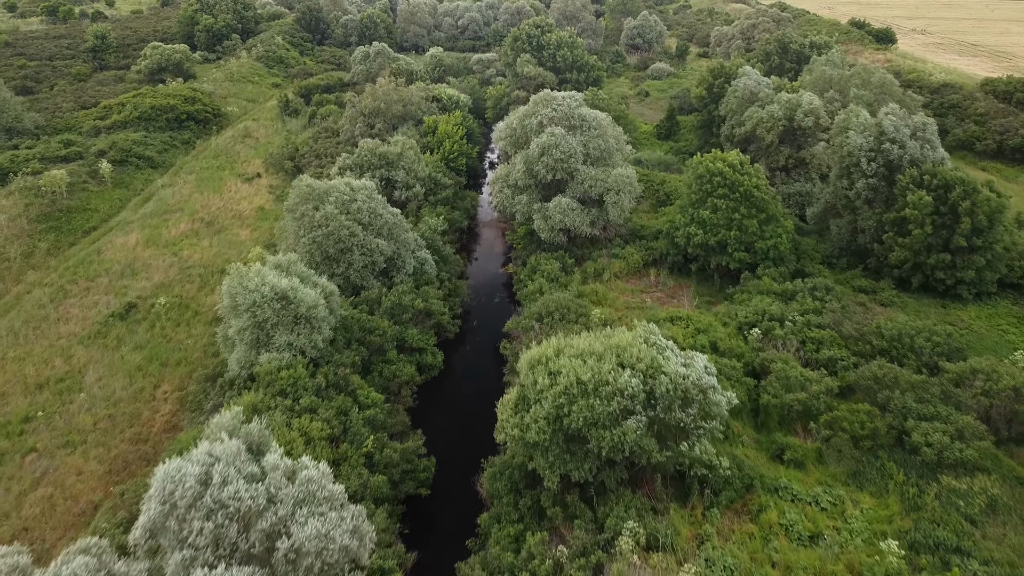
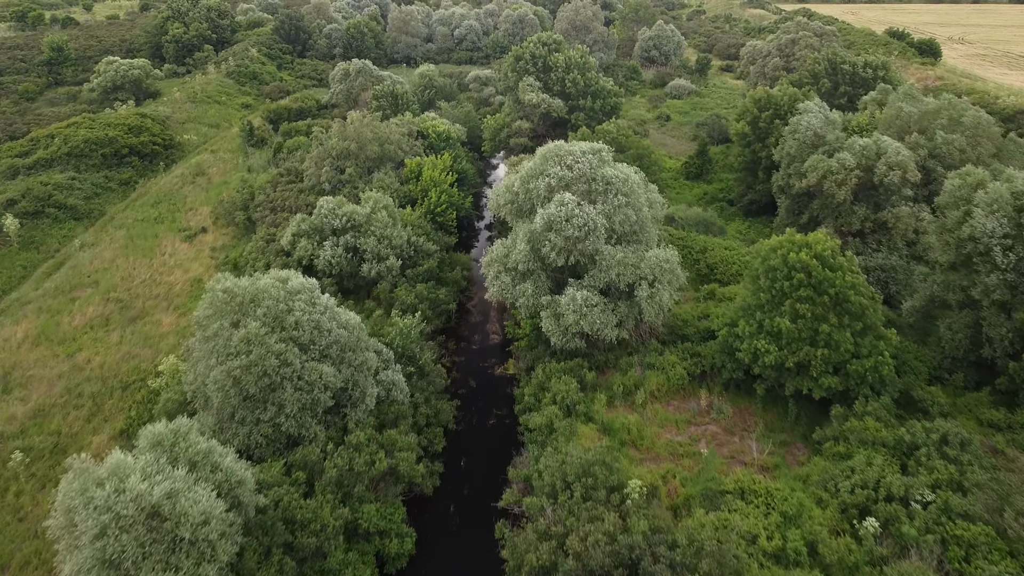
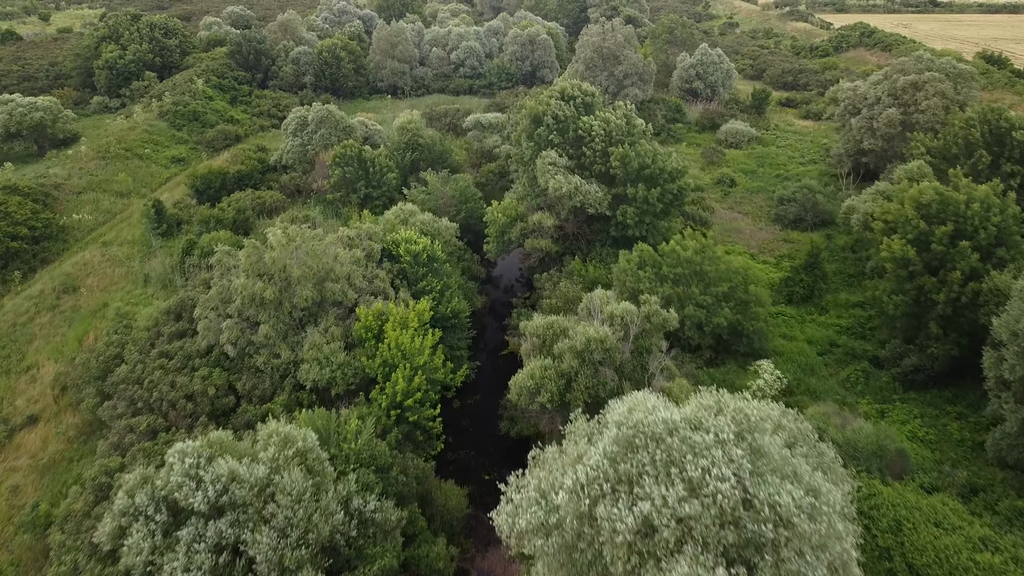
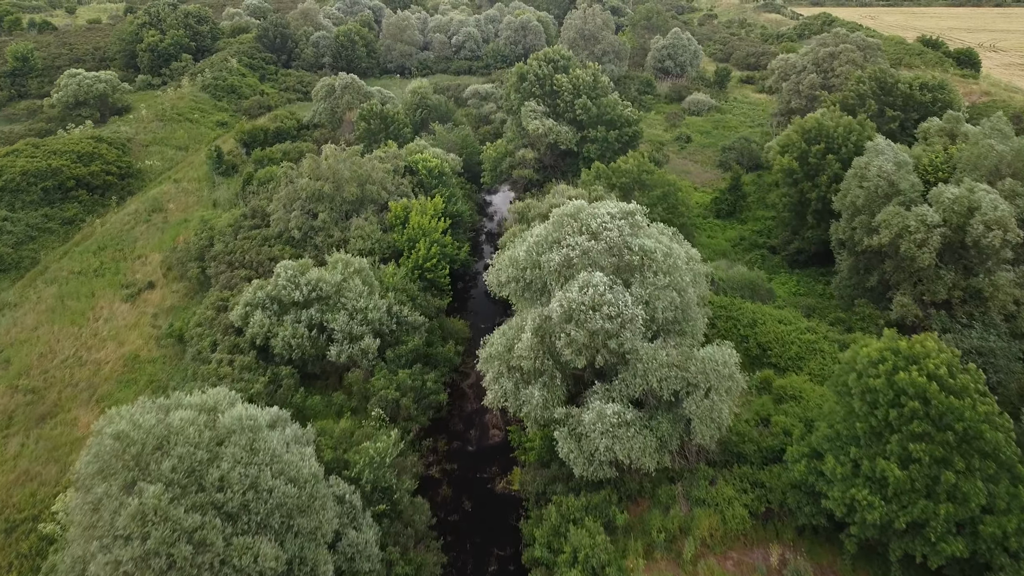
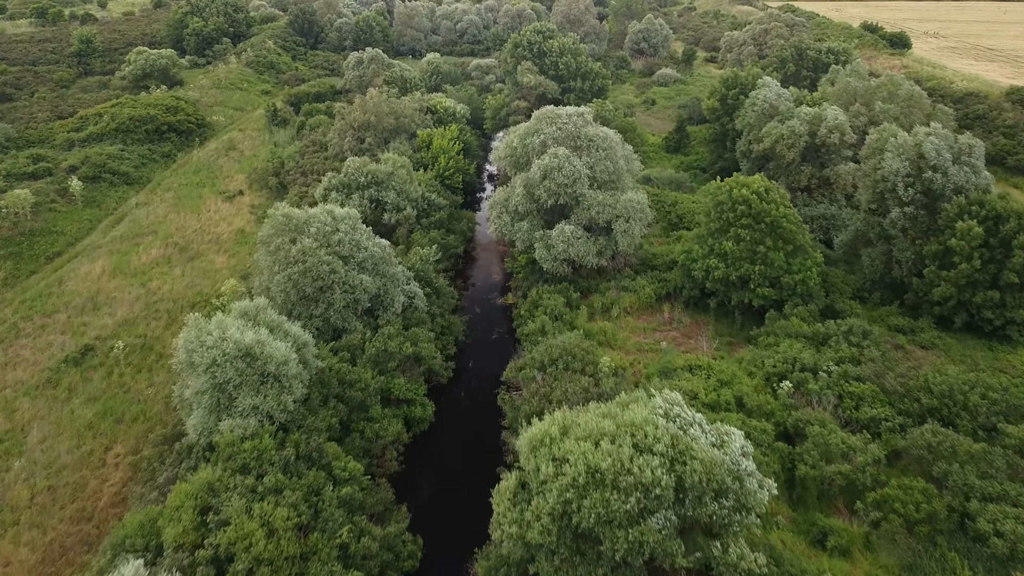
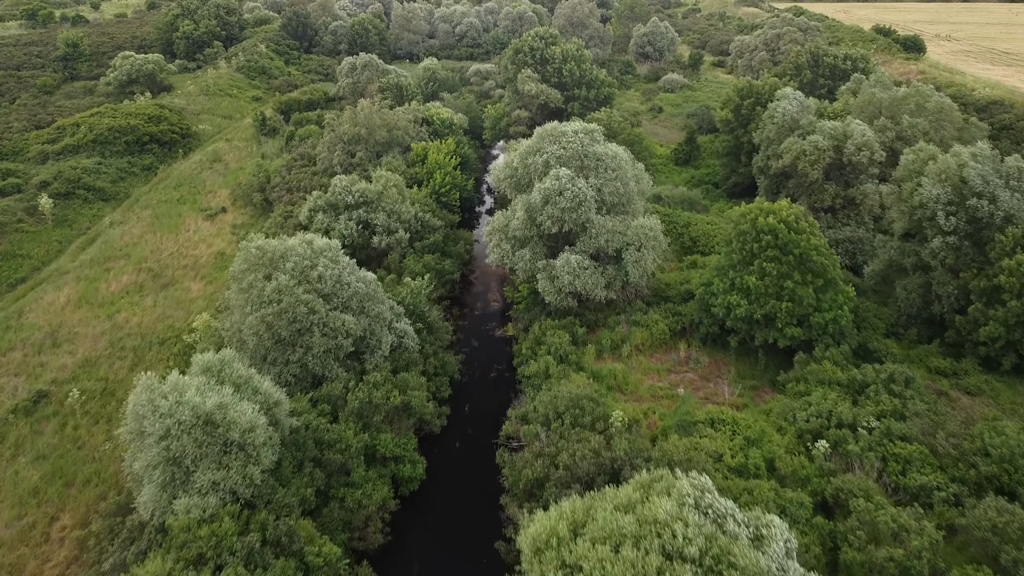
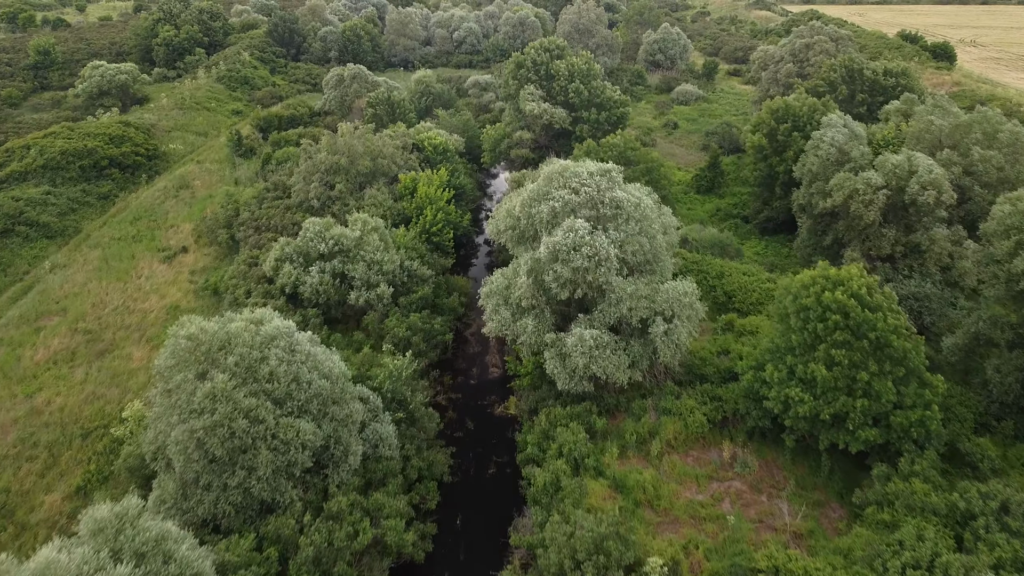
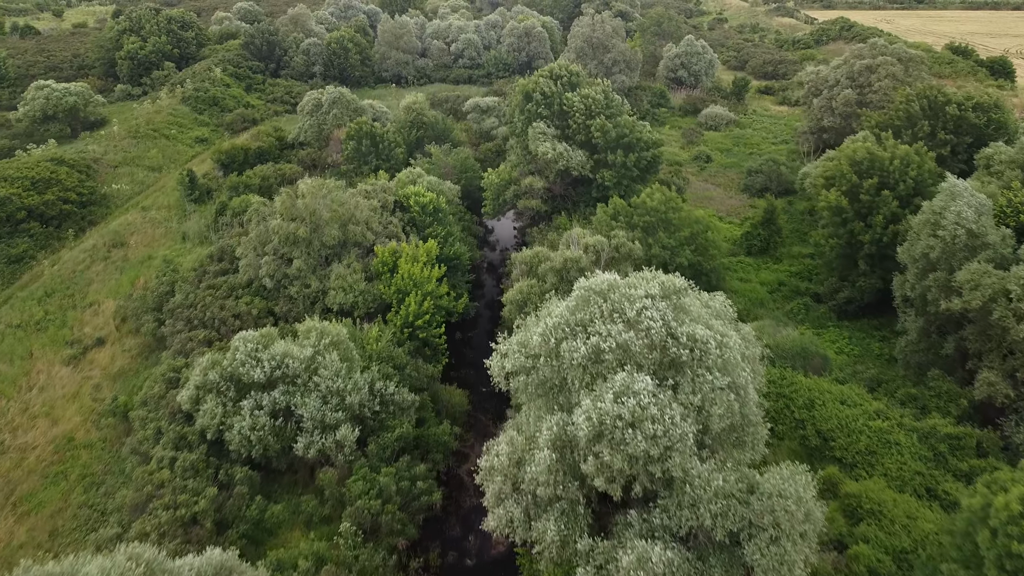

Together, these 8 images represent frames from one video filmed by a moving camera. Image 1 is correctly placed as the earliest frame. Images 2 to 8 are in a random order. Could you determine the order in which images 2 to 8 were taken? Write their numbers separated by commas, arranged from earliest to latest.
5, 6, 2, 7, 4, 8, 3
